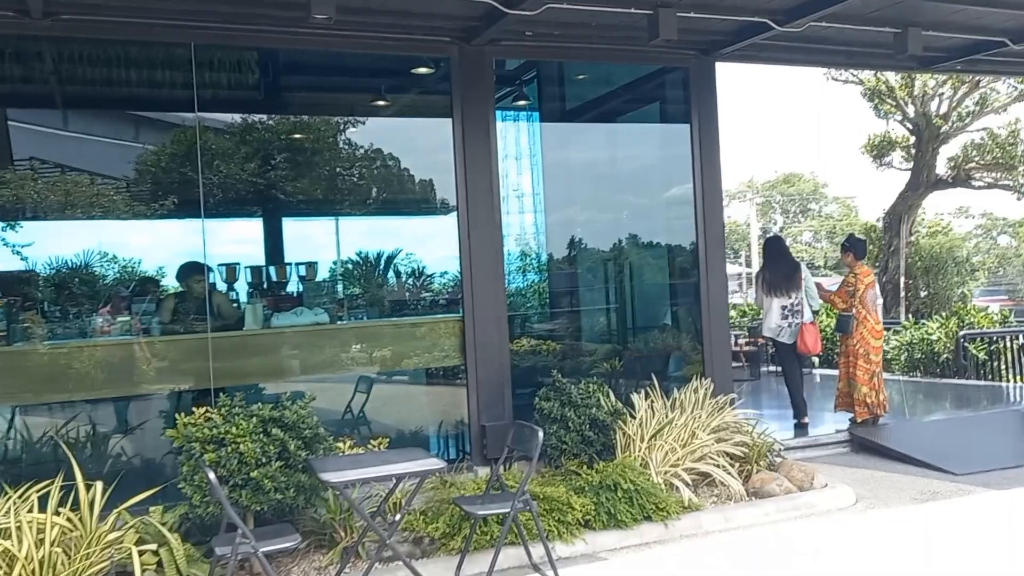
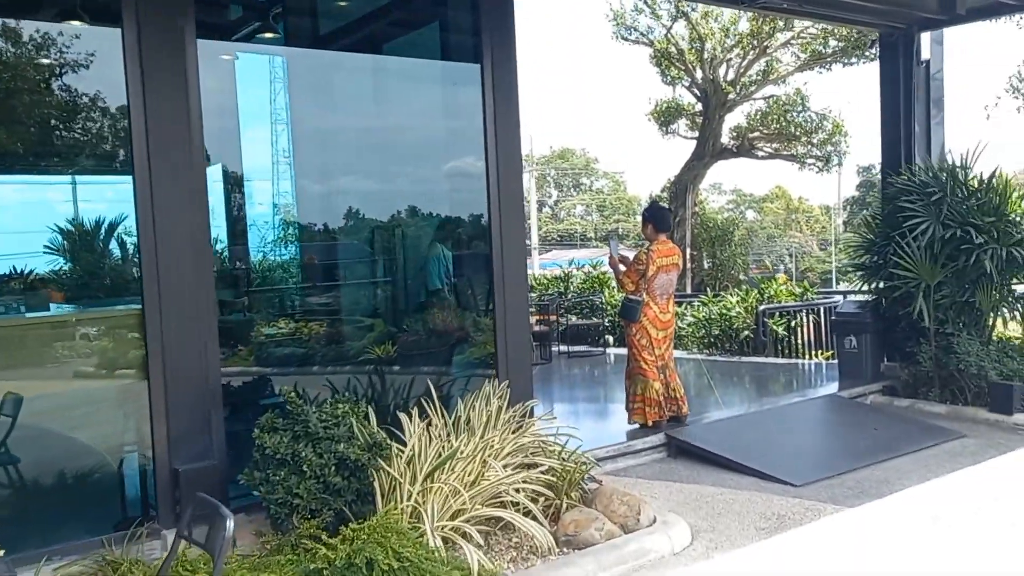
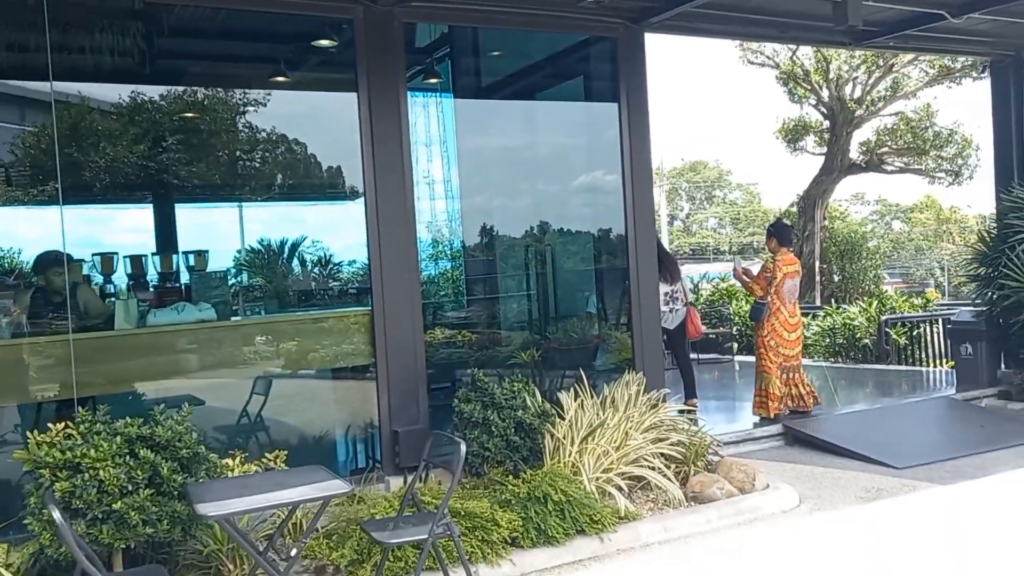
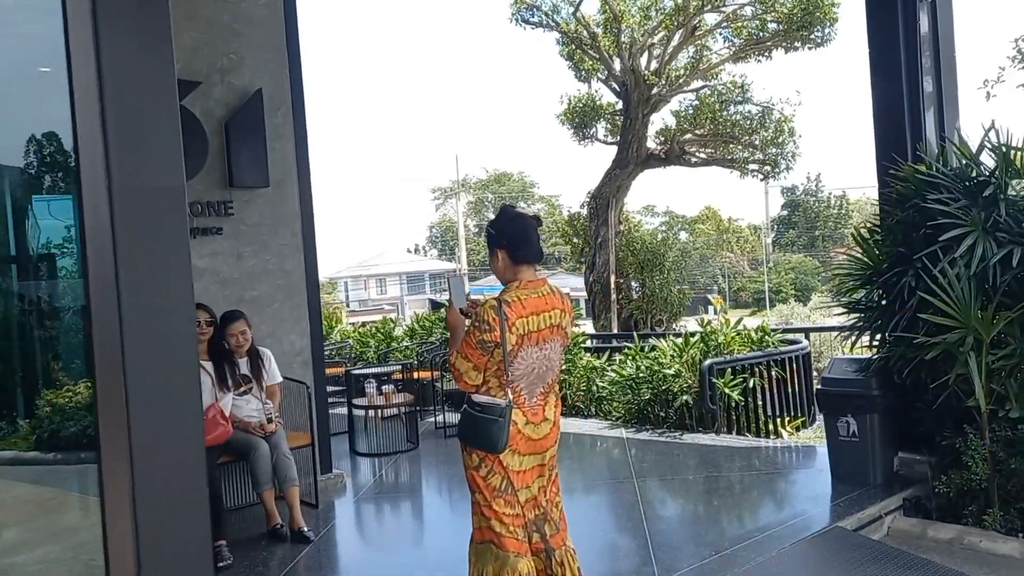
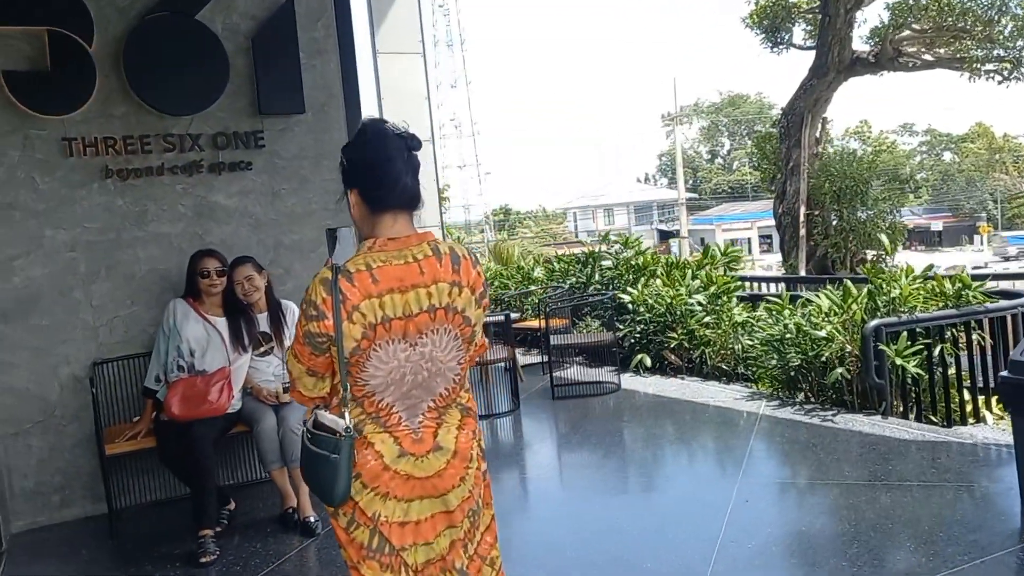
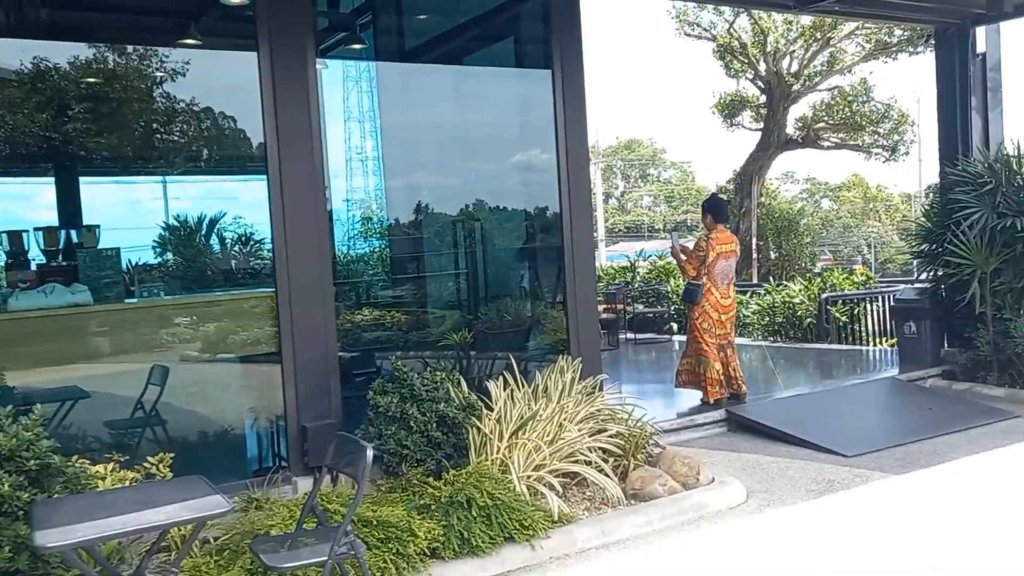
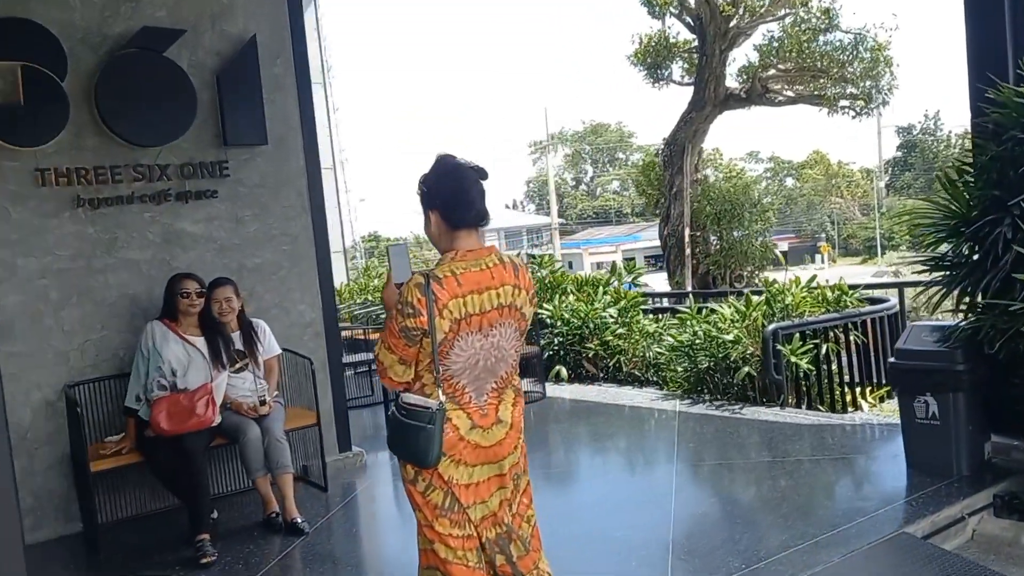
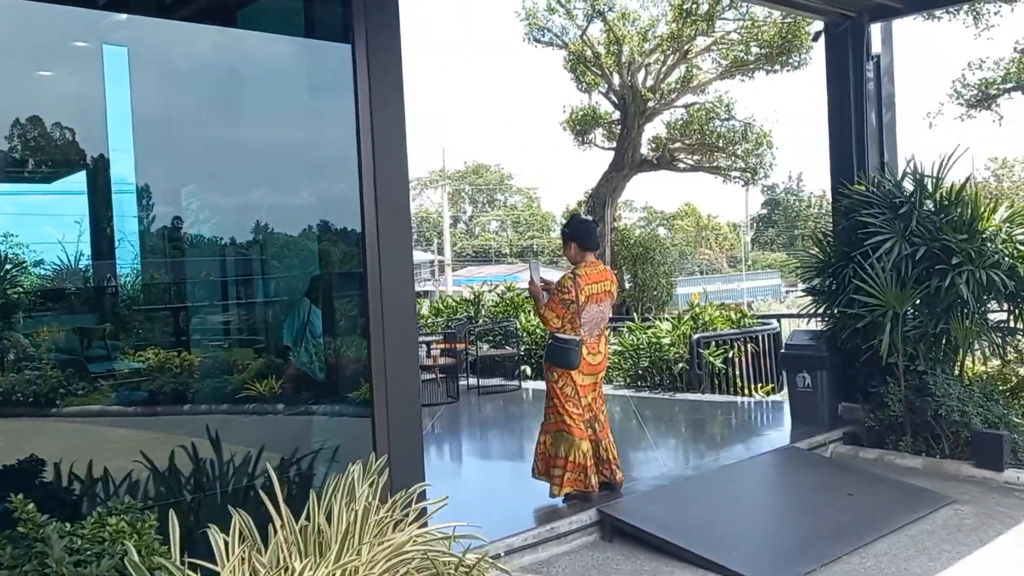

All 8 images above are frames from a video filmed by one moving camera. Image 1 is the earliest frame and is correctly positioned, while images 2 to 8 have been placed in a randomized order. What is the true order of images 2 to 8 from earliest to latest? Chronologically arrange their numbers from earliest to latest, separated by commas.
3, 6, 2, 8, 4, 7, 5
